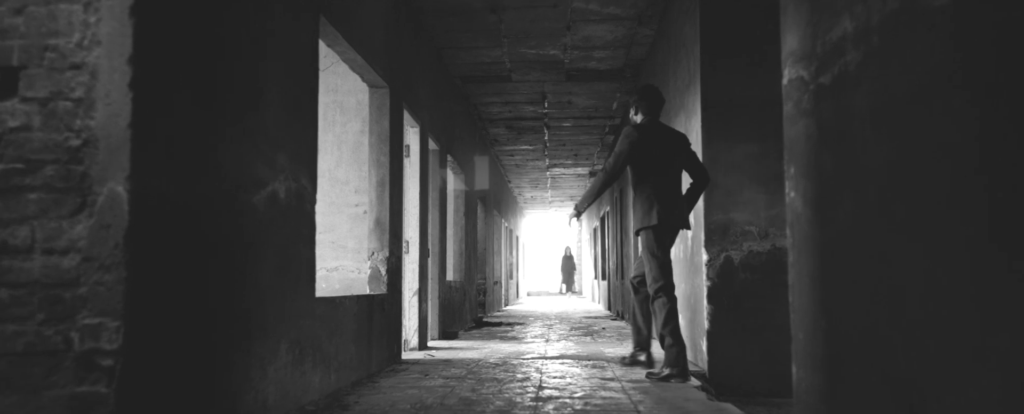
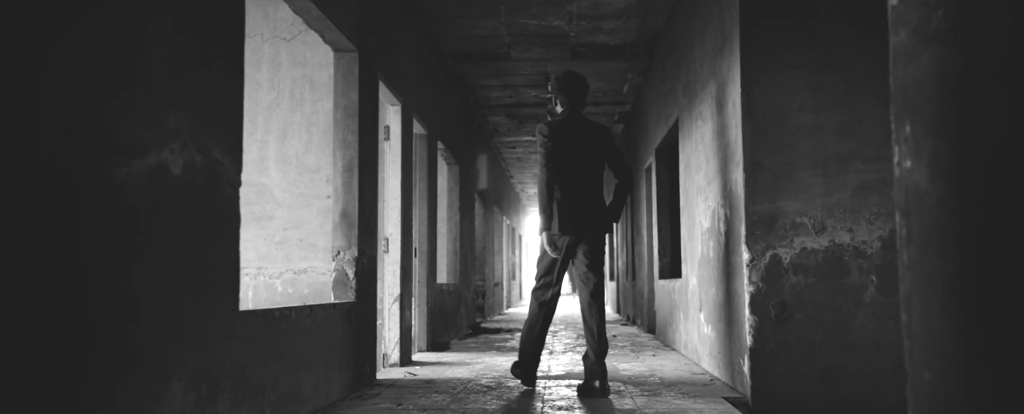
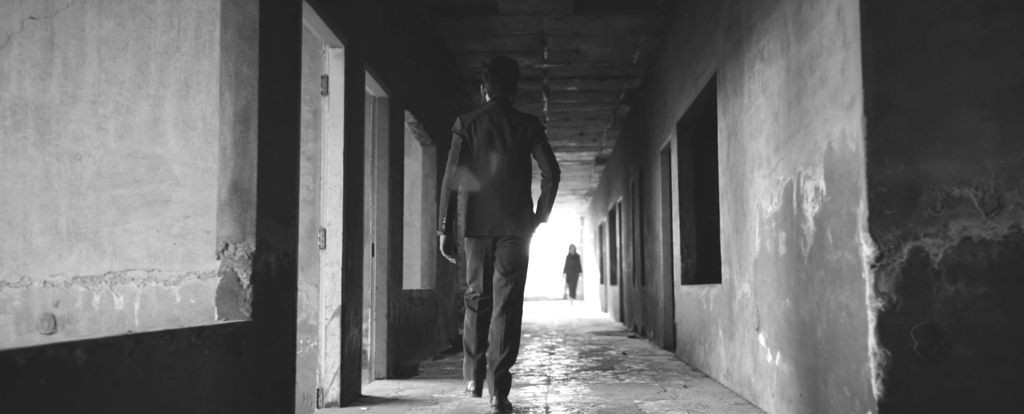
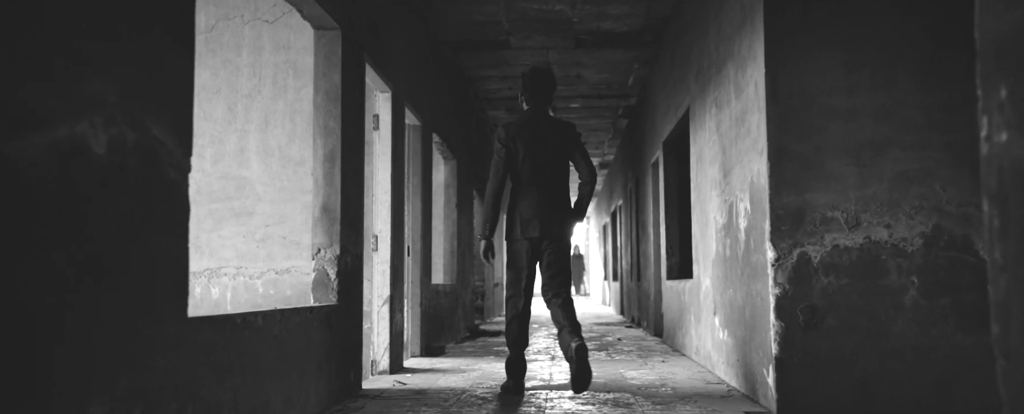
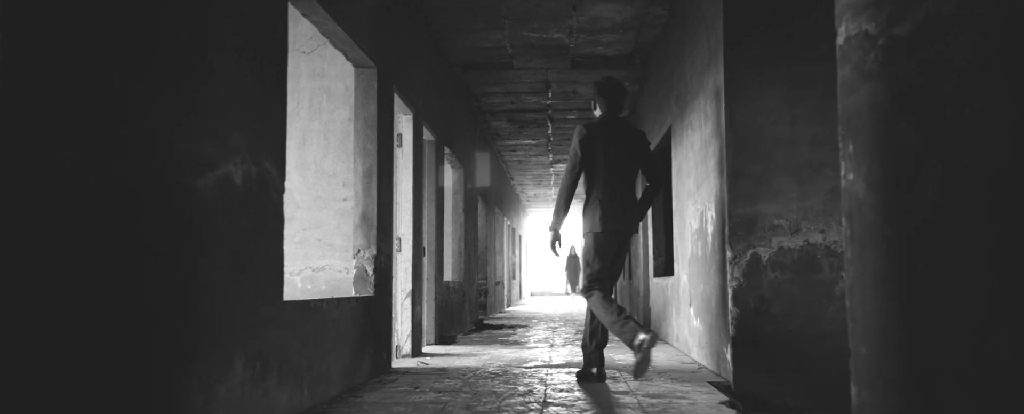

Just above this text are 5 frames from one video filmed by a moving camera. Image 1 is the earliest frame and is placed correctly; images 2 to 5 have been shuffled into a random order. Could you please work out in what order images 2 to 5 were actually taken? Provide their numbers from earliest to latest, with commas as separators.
5, 2, 4, 3
